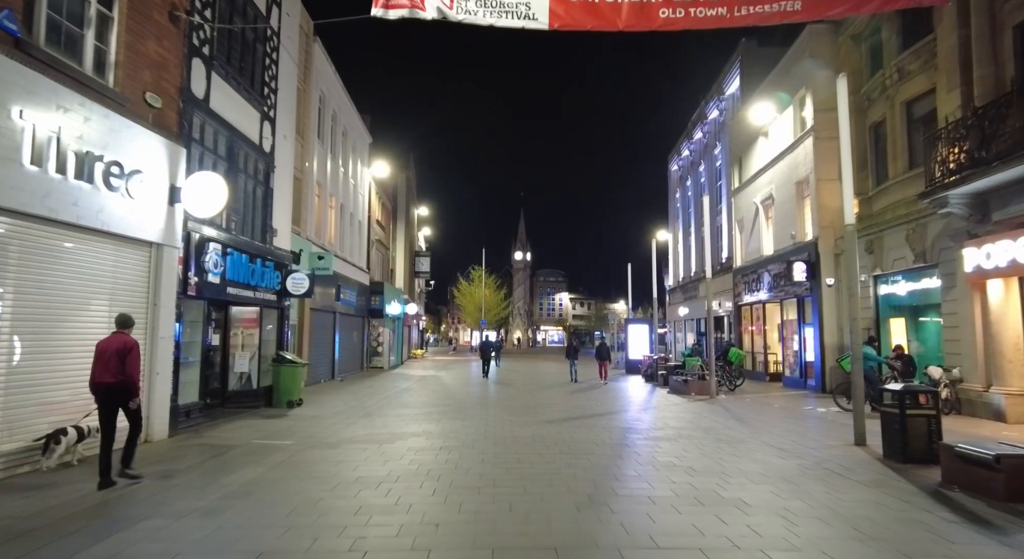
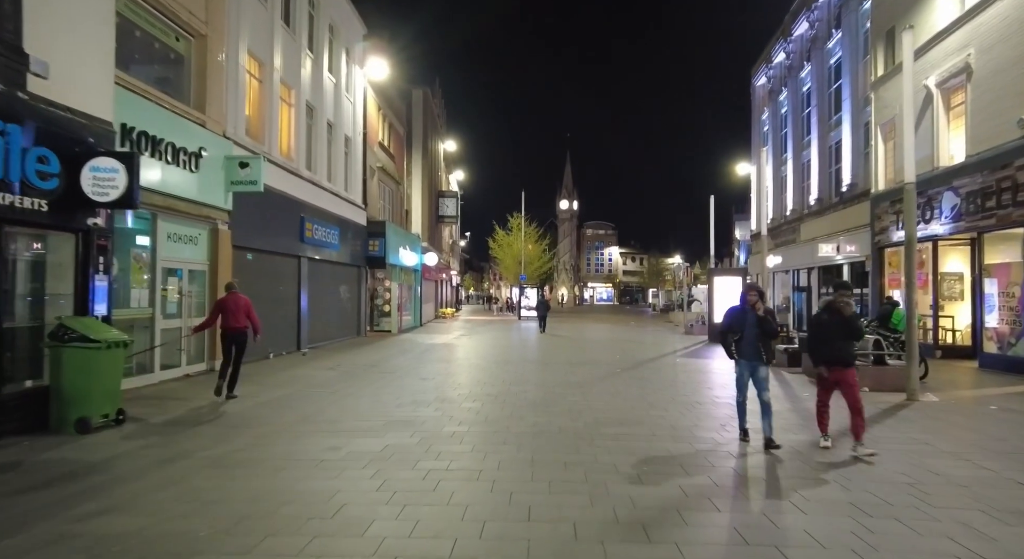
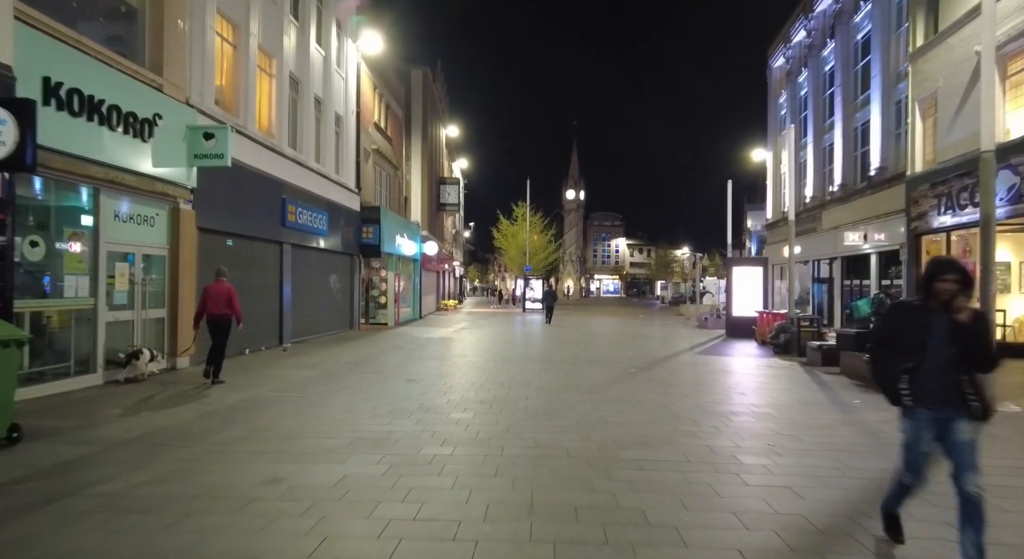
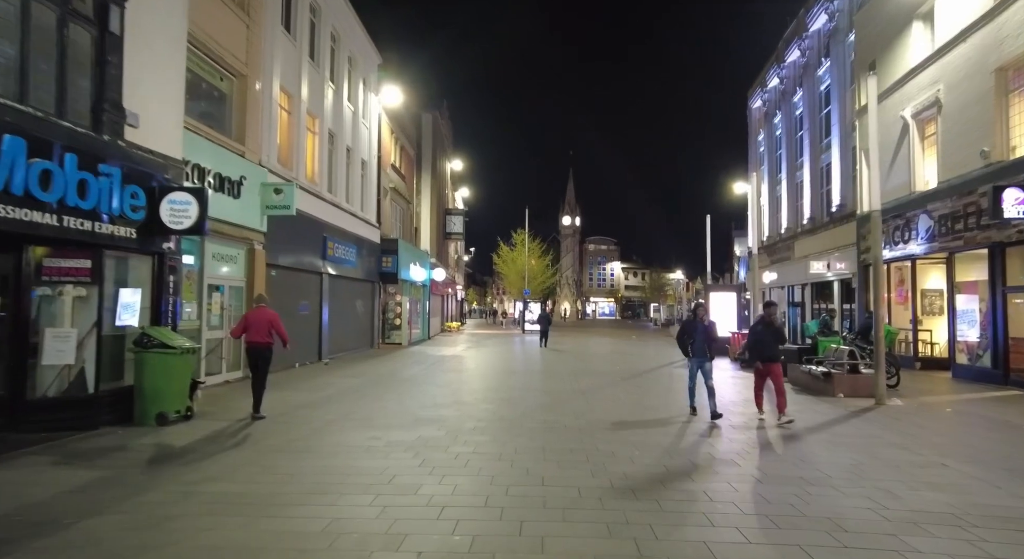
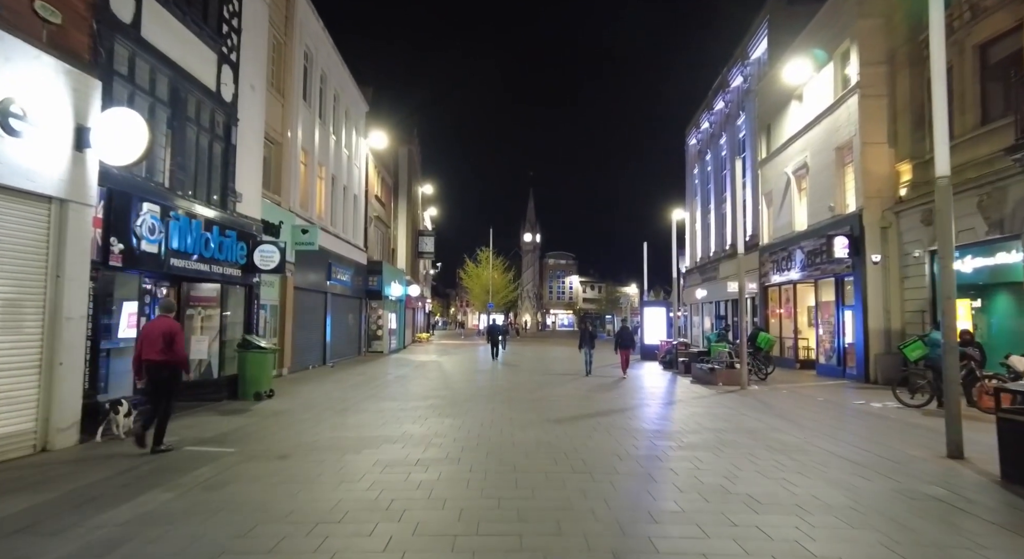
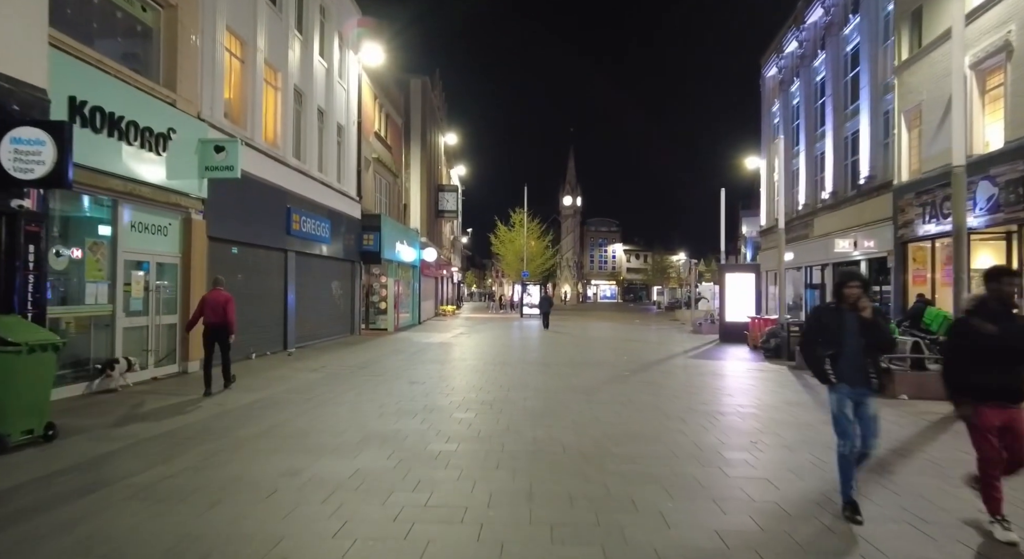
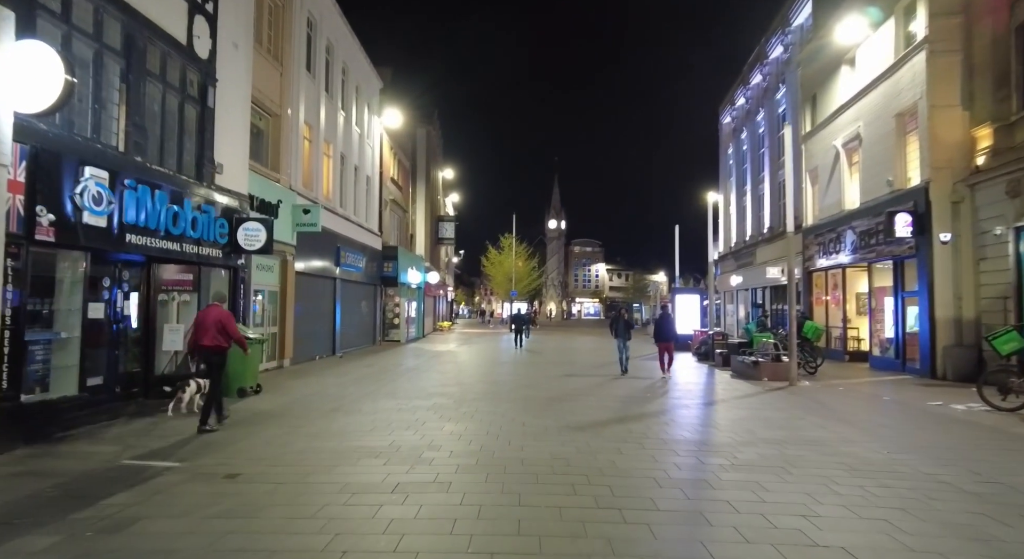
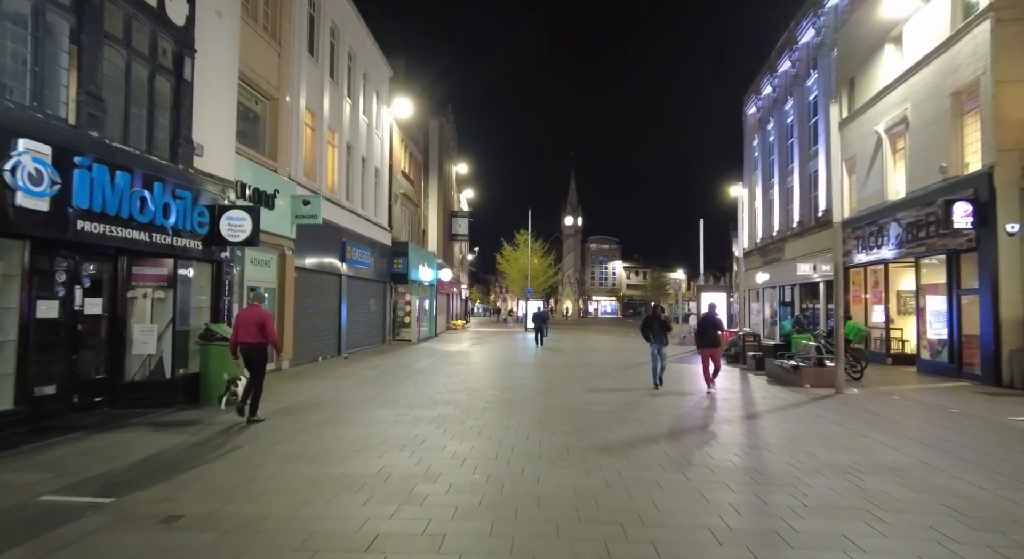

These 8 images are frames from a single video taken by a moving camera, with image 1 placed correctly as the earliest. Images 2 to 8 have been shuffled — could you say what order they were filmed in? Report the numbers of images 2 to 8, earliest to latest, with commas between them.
5, 7, 8, 4, 2, 6, 3
